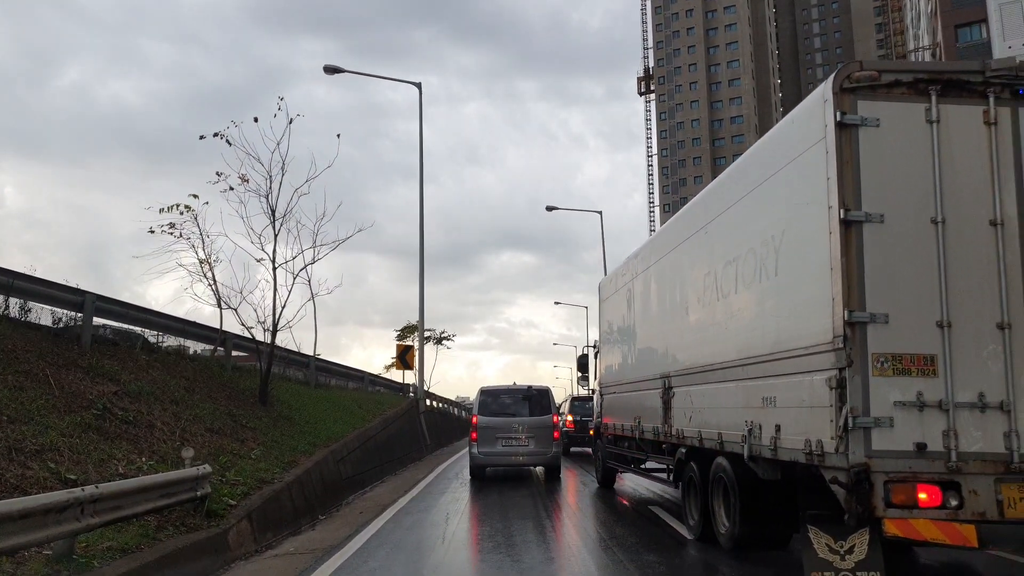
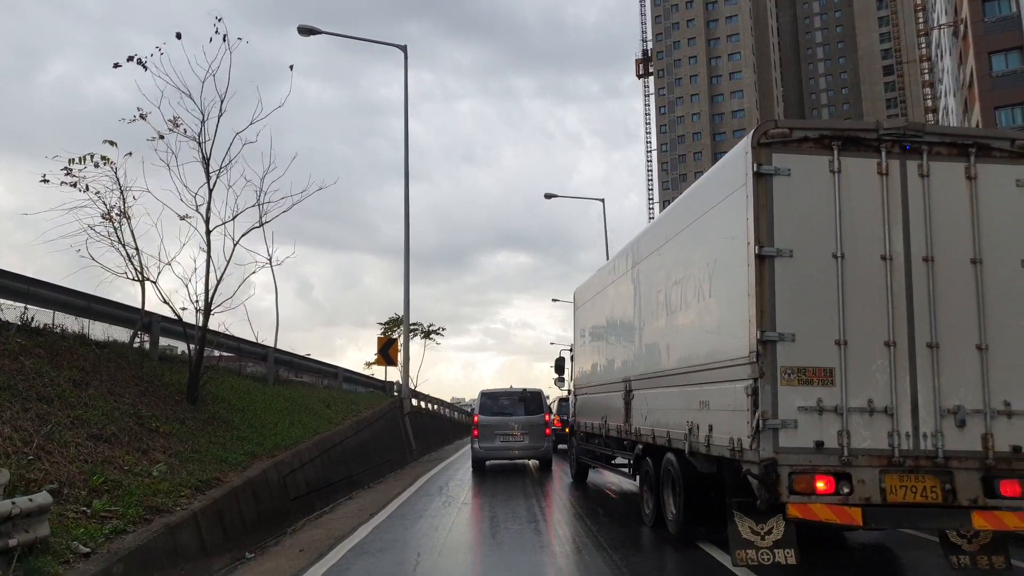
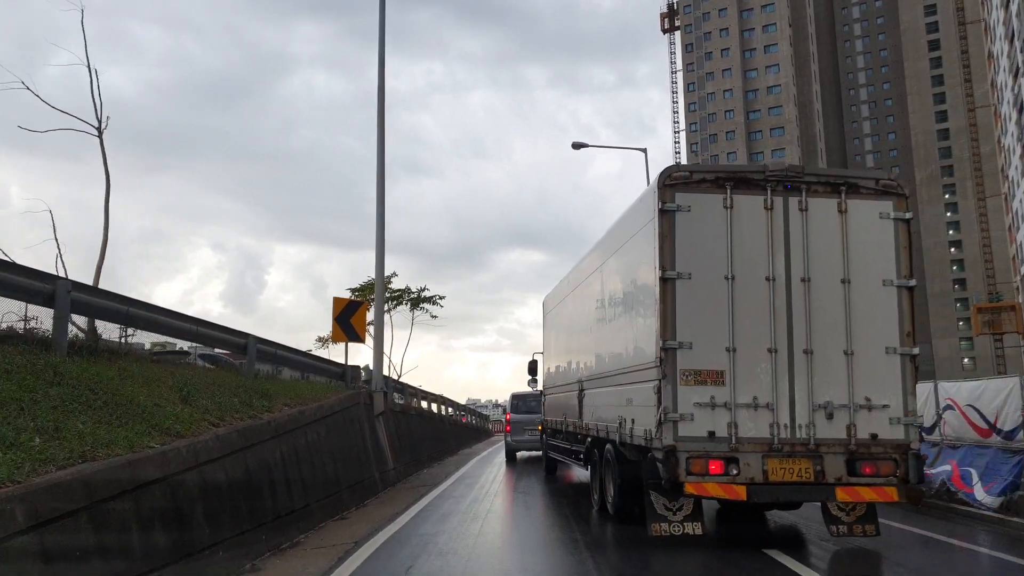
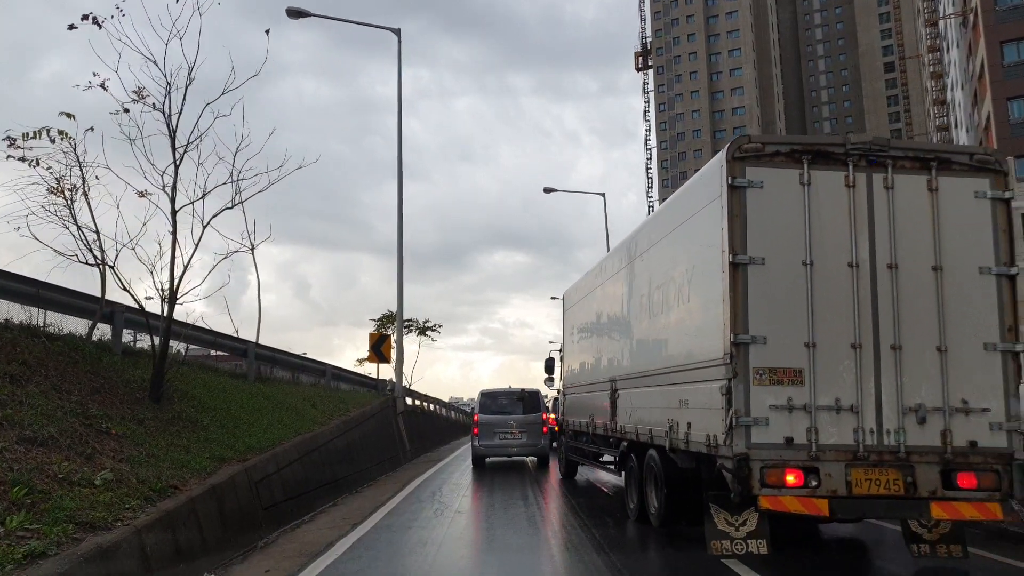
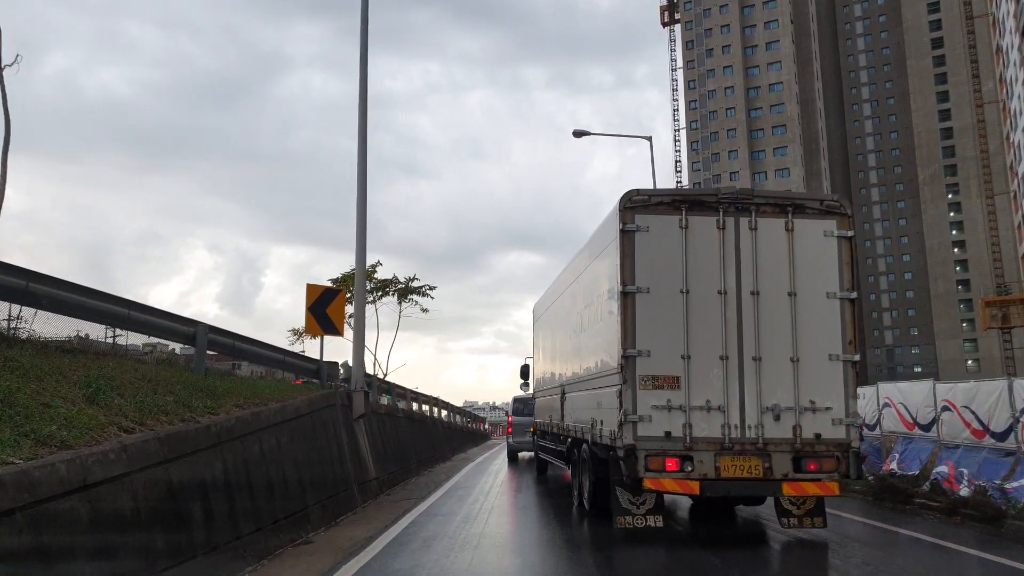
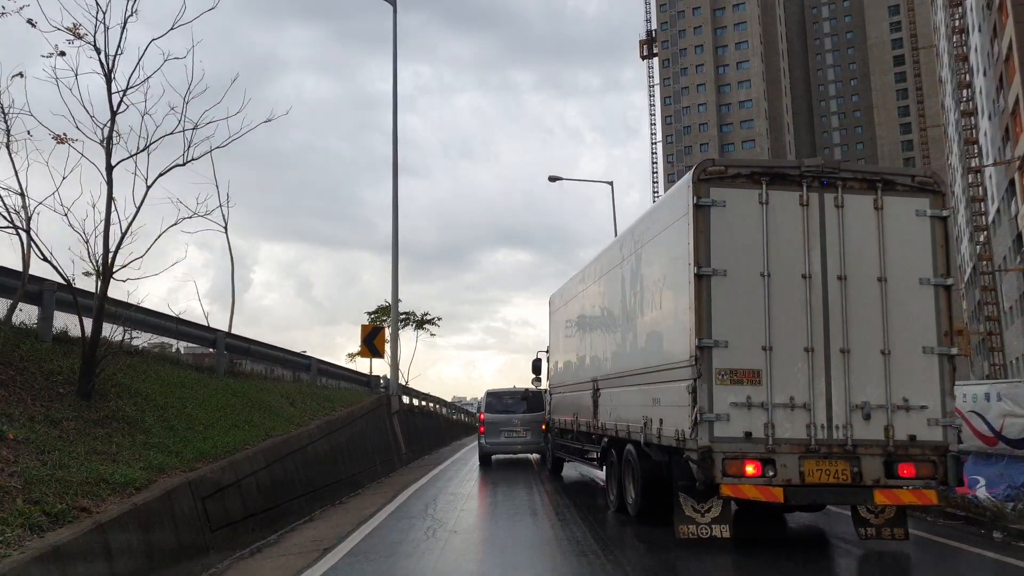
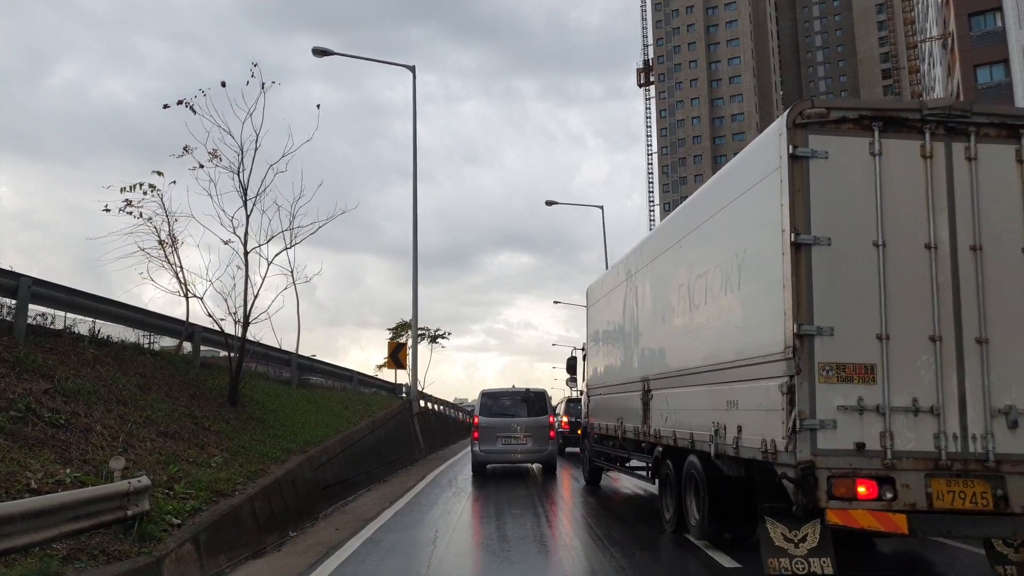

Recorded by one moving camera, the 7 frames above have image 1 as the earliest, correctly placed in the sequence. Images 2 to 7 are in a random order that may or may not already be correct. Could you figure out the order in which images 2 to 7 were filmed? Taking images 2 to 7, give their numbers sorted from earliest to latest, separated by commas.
7, 2, 4, 6, 3, 5
